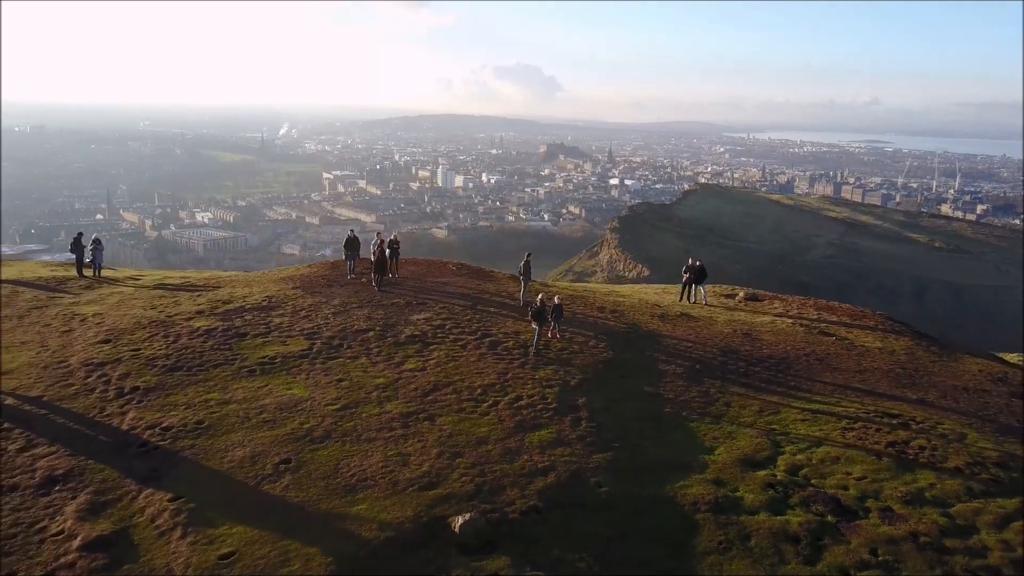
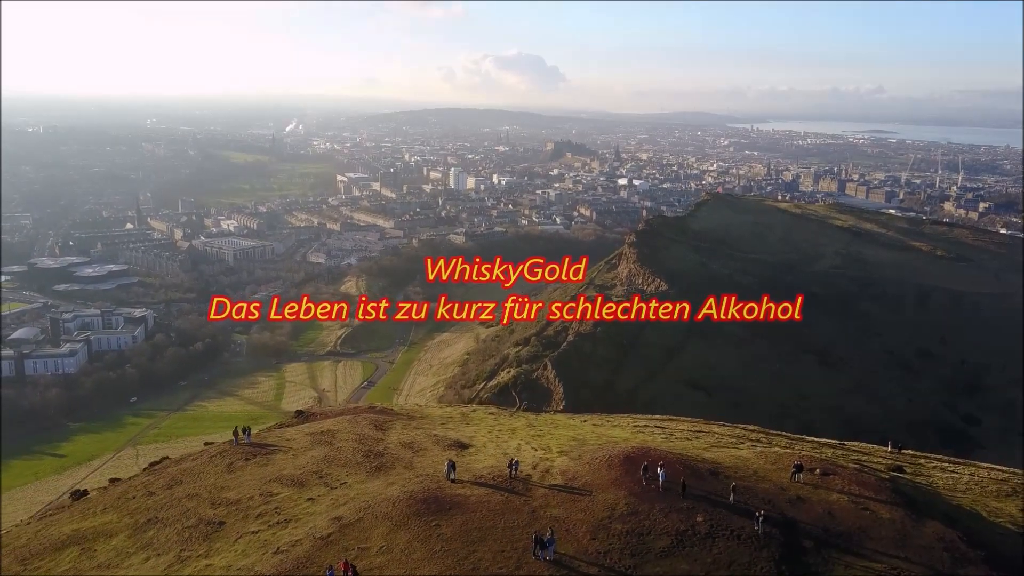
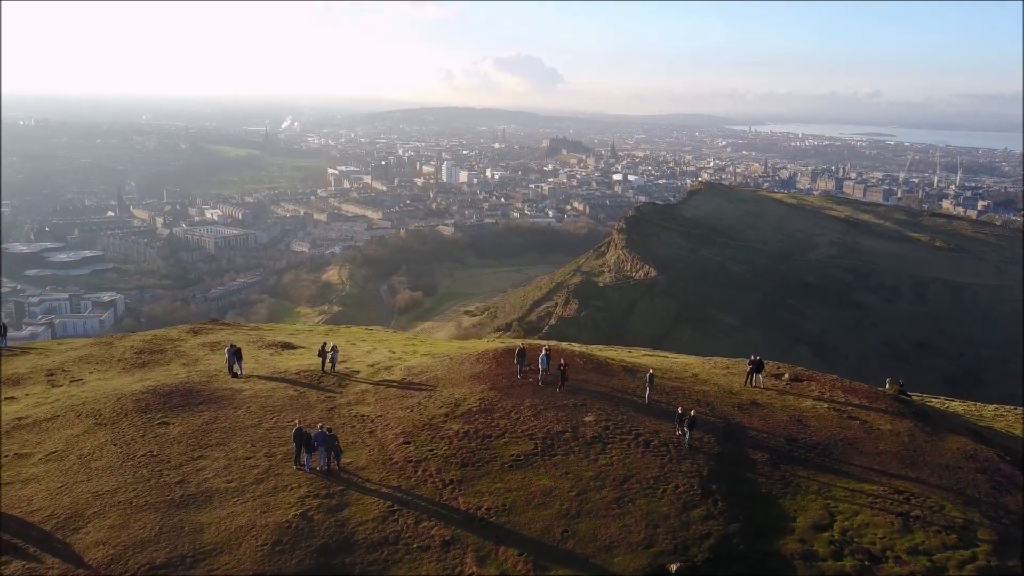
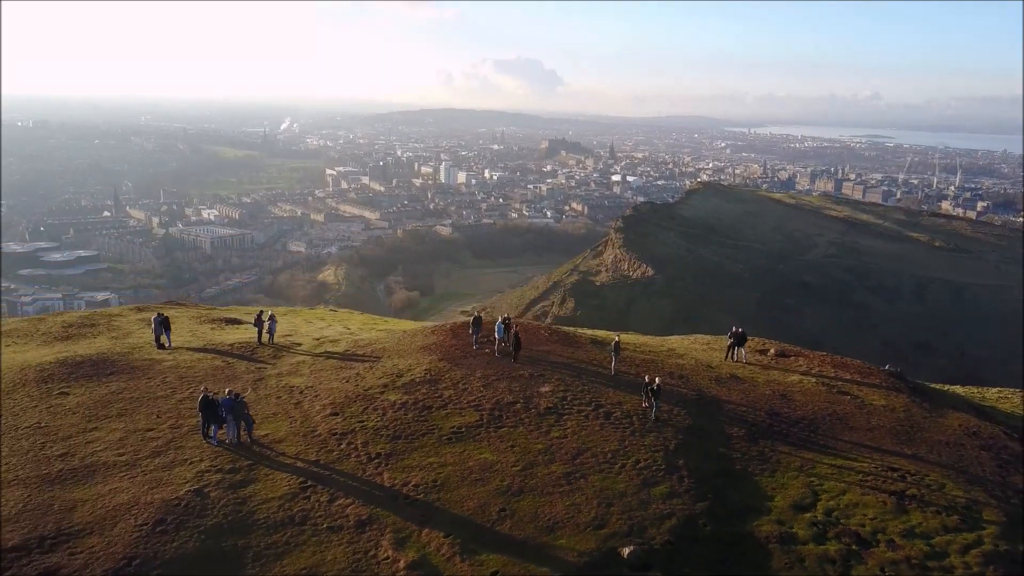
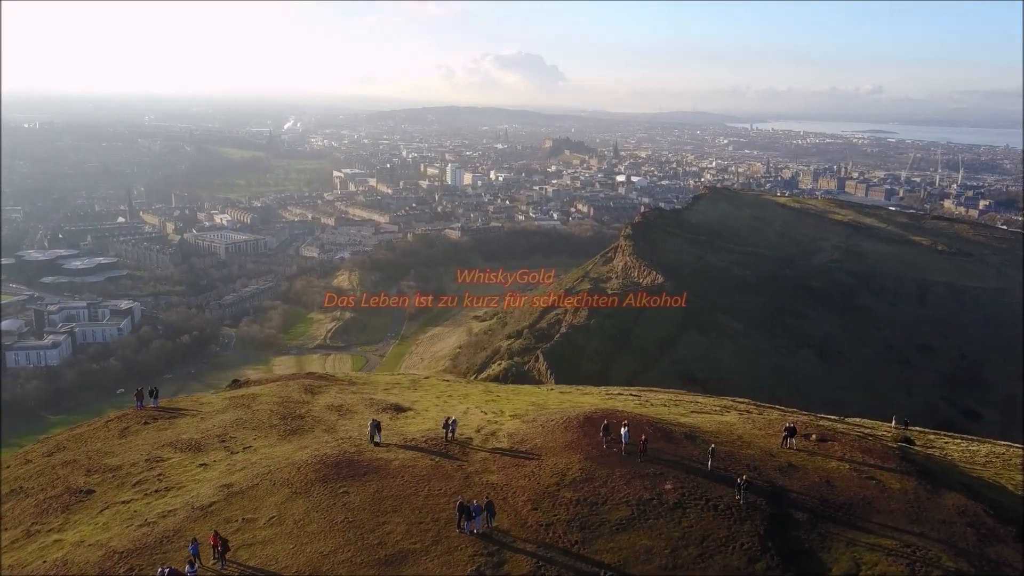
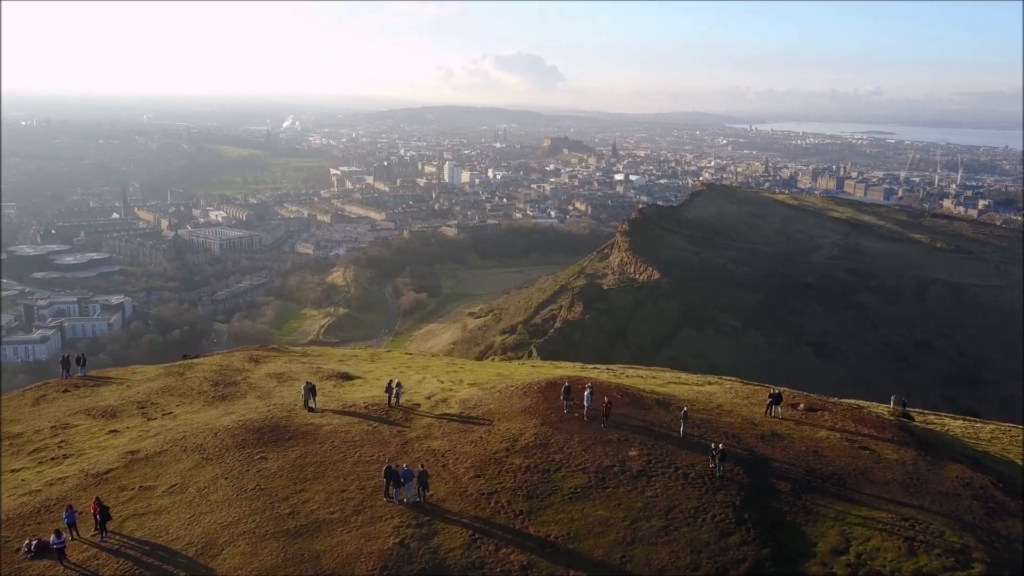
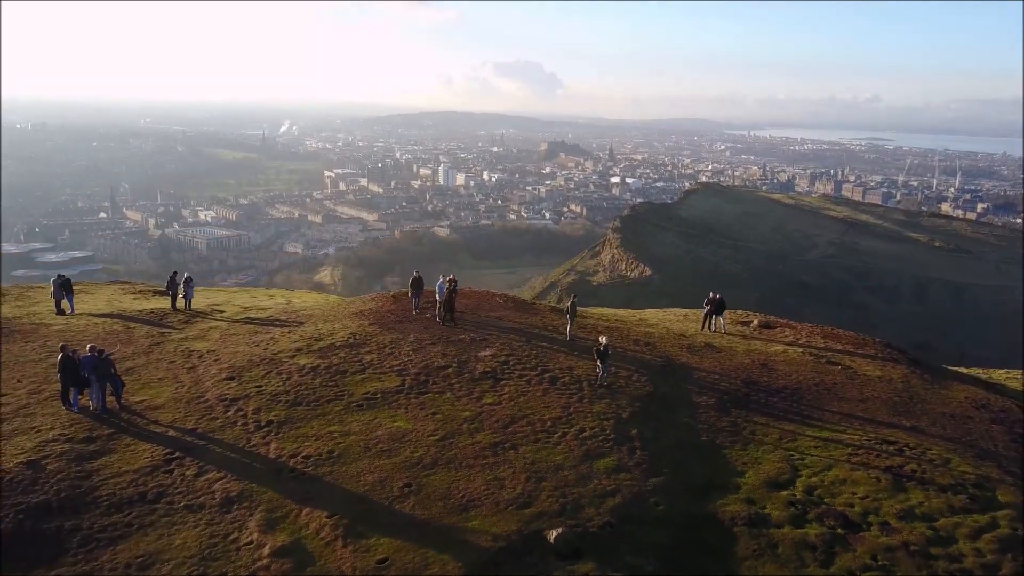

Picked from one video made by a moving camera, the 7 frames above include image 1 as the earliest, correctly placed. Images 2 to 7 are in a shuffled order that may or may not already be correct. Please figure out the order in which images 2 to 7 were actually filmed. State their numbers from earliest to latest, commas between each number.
7, 4, 3, 6, 5, 2
